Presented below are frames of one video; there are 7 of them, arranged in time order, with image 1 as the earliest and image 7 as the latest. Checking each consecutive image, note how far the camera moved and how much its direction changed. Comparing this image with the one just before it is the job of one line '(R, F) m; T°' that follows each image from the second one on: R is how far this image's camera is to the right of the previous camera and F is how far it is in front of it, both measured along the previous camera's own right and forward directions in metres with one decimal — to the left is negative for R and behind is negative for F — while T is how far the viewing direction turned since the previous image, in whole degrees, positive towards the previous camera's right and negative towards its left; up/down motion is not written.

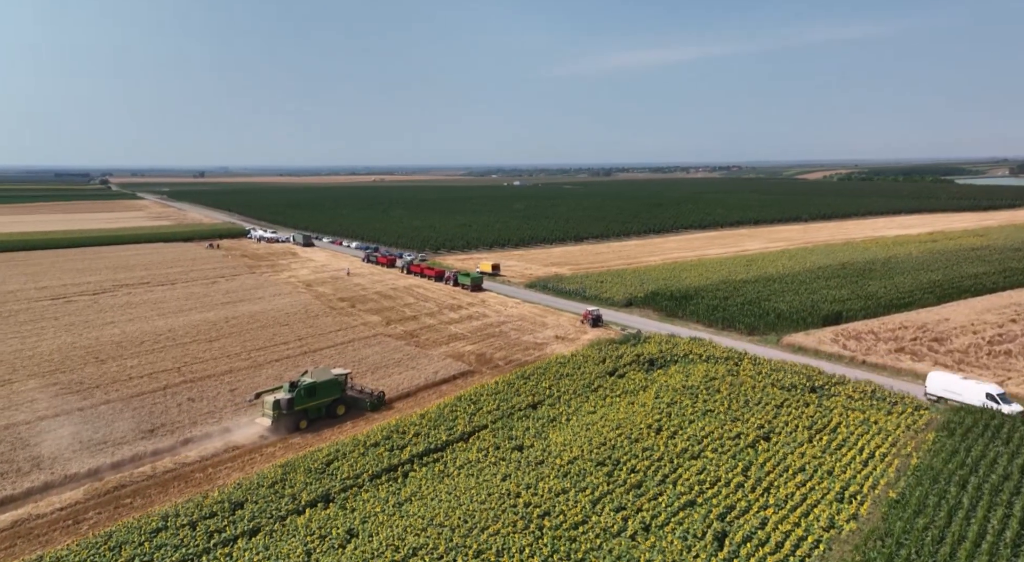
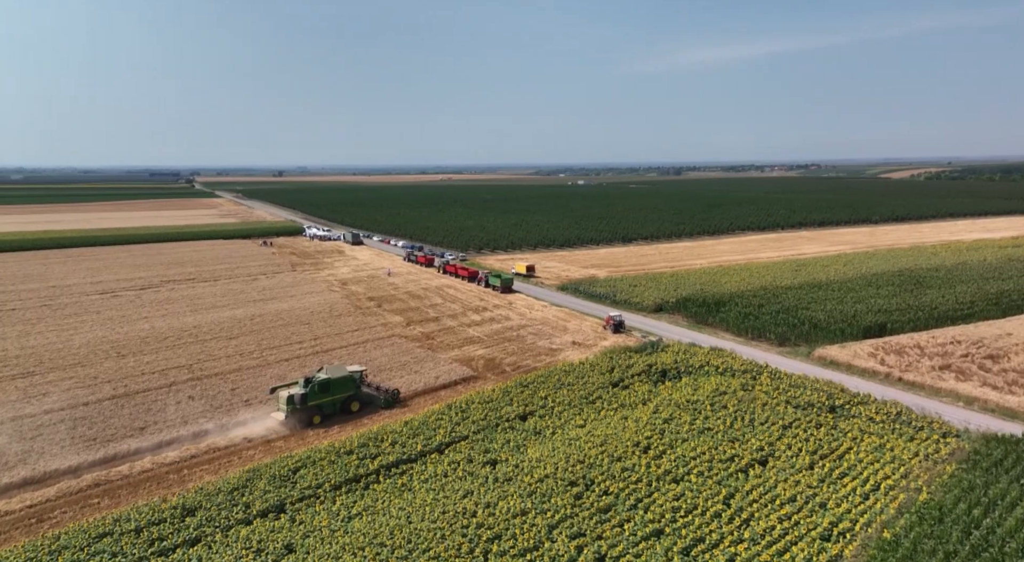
(+2.2, +0.9) m; -5°
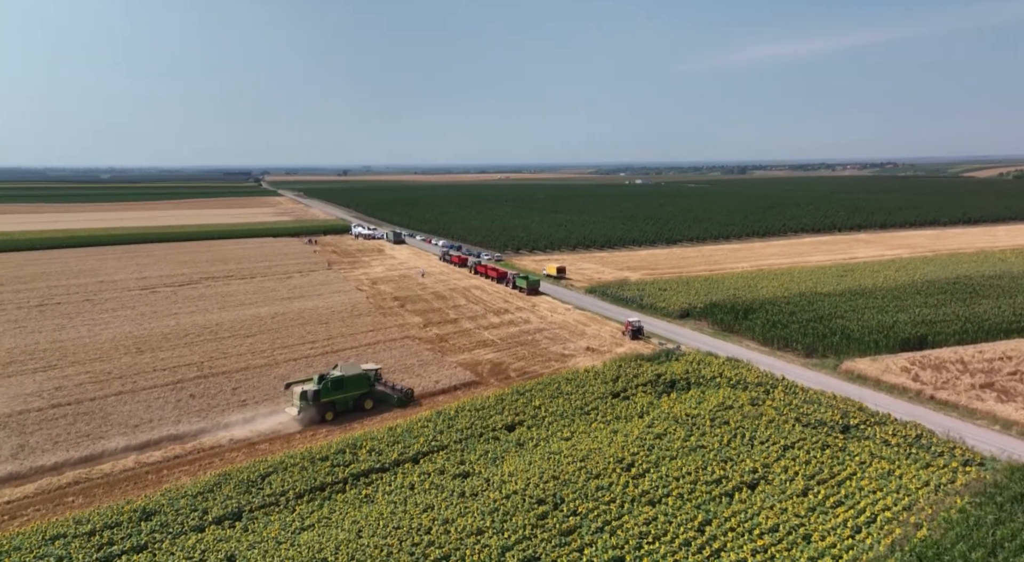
(+1.9, +0.8) m; -5°
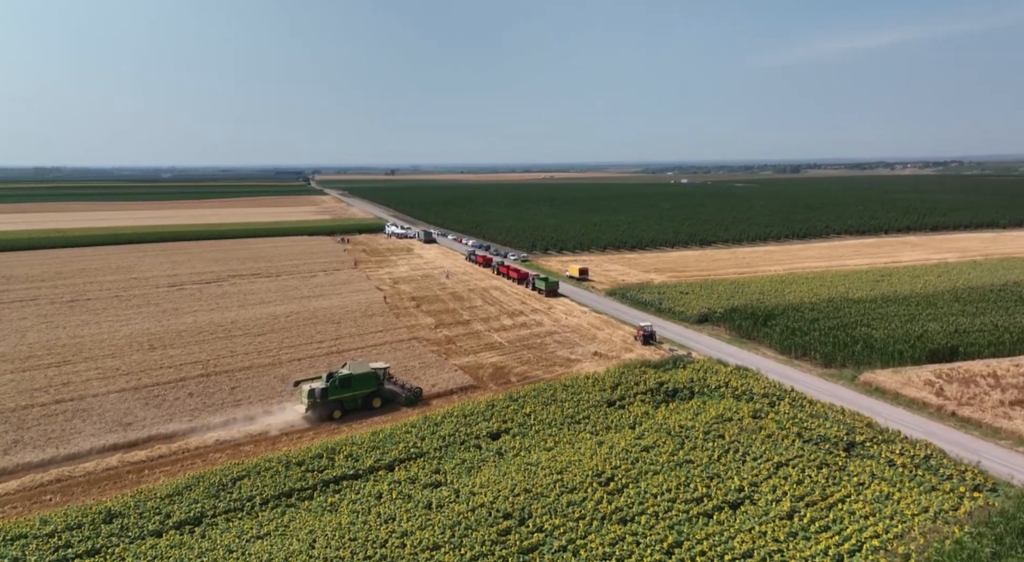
(+1.6, +0.6) m; -4°
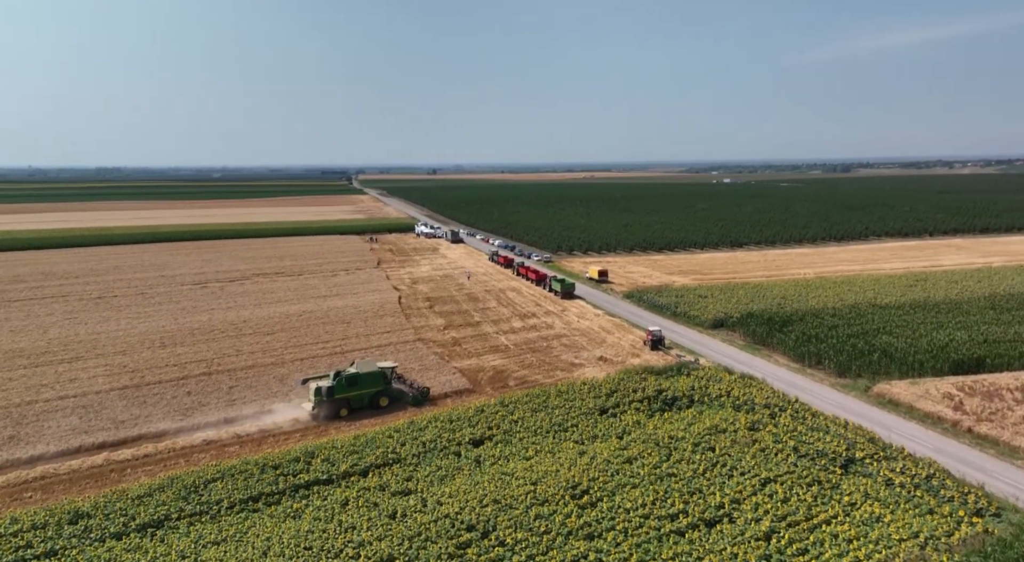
(+1.5, +0.5) m; -3°
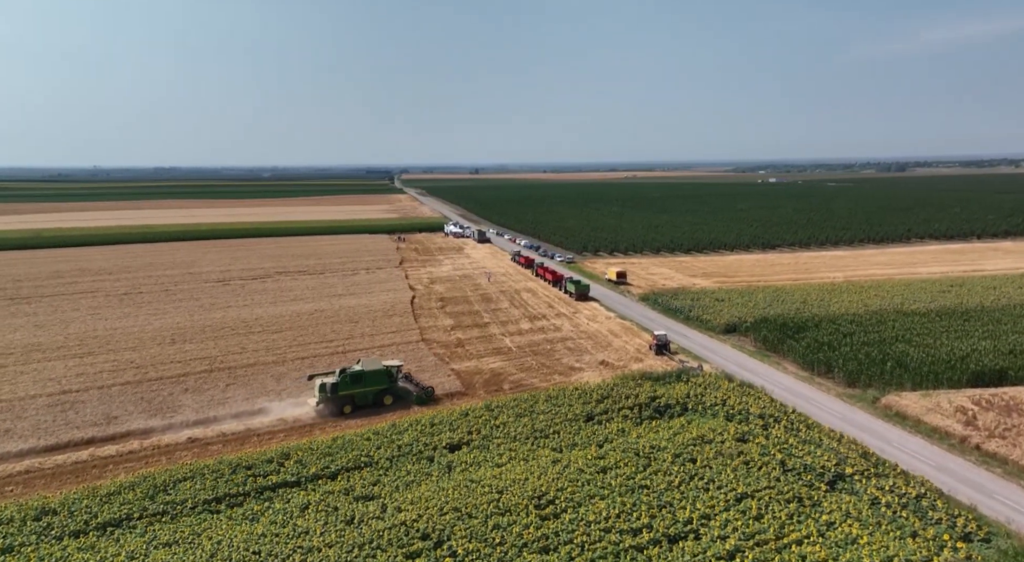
(+1.7, +0.4) m; -3°
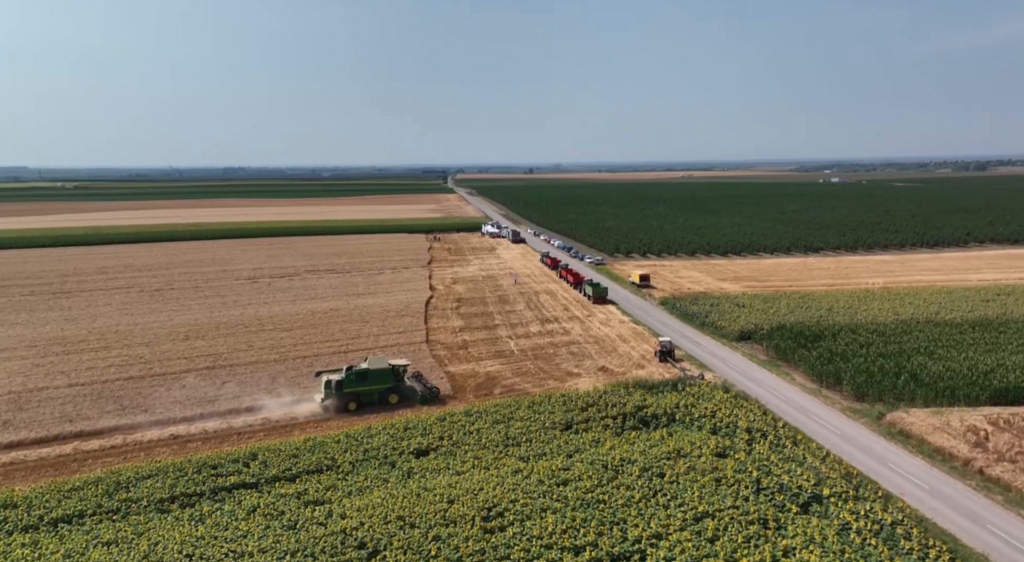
(+2.2, +0.5) m; -4°
